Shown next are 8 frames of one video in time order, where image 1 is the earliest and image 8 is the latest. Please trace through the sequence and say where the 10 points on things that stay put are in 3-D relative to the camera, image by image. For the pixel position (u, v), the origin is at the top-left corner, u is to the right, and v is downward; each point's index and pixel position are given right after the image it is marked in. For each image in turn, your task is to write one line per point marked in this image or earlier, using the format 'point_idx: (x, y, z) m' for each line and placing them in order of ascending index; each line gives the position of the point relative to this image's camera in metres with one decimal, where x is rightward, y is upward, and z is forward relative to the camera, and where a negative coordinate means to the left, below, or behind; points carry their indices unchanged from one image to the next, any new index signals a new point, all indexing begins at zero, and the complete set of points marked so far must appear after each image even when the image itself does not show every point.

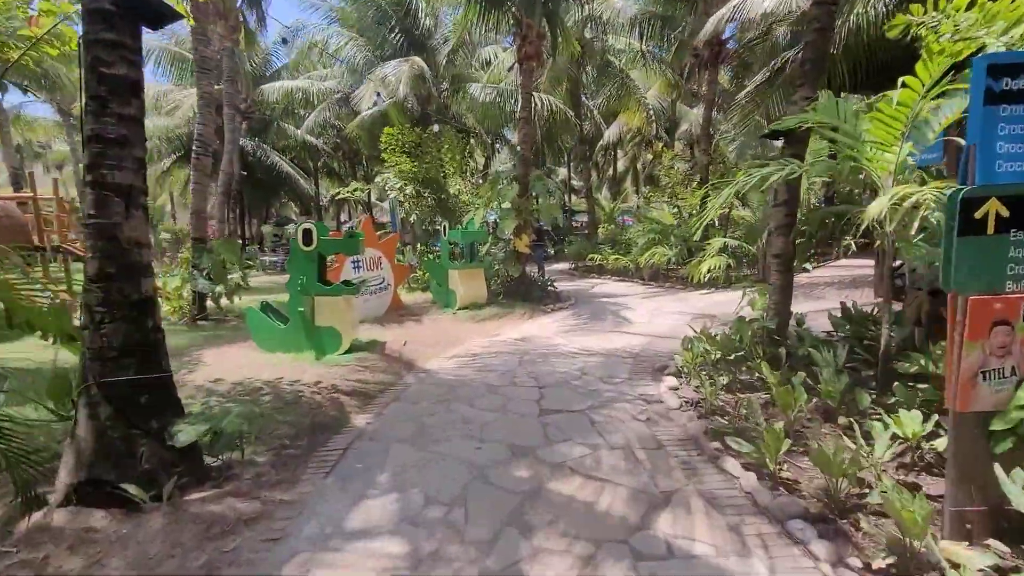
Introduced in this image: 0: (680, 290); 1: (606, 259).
0: (+3.7, -0.1, +10.7) m
1: (+2.7, +0.9, +14.0) m
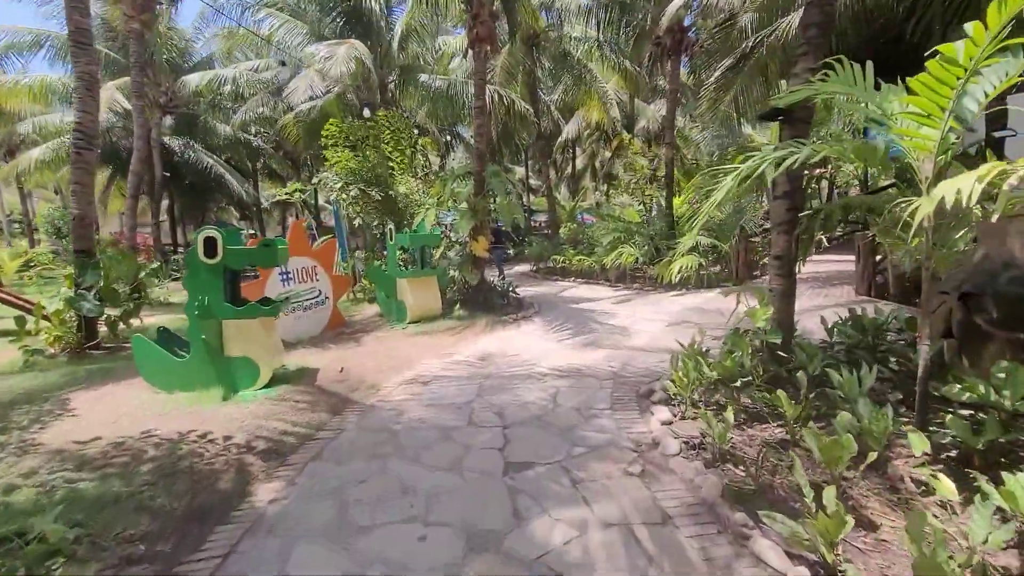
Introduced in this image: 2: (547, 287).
0: (+2.8, -0.1, +10.1) m
1: (+1.6, +0.8, +13.3) m
2: (+0.9, 0.0, +12.4) m
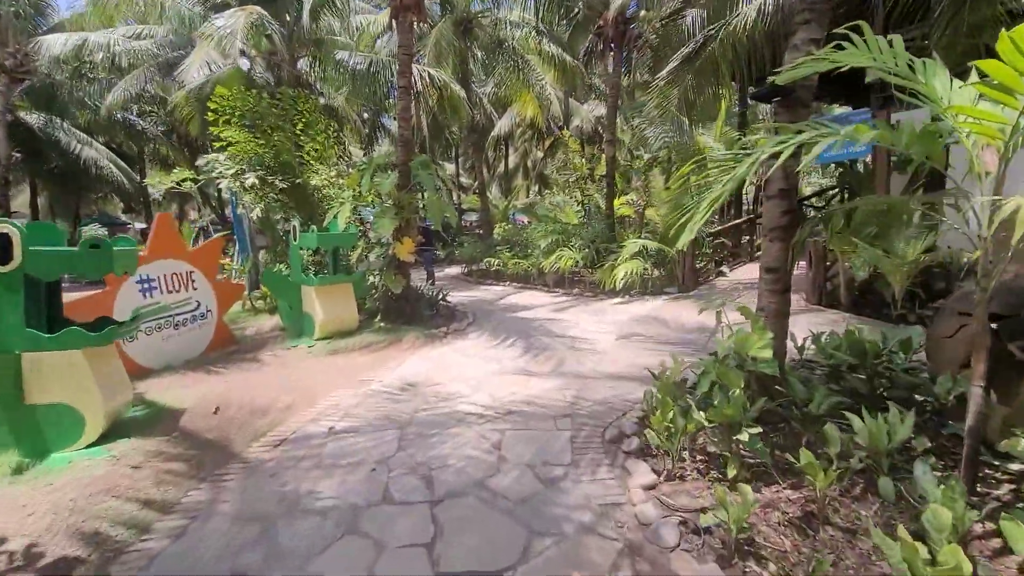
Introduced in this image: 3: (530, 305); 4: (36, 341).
0: (+1.5, -0.2, +9.4) m
1: (-0.2, +0.7, +12.4) m
2: (-0.8, -0.1, +11.4) m
3: (+0.3, -0.3, +9.3) m
4: (-3.2, -0.4, +3.3) m
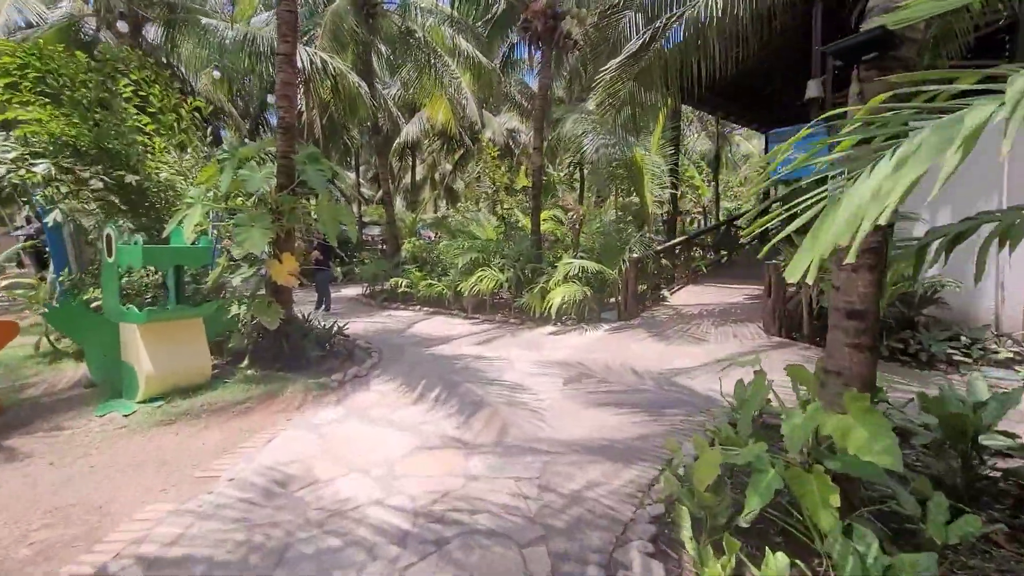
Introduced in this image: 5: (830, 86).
0: (+0.1, -0.7, +8.1) m
1: (-2.2, +0.1, +10.7) m
2: (-2.5, -0.6, +9.6) m
3: (-1.0, -0.8, +7.8) m
4: (-3.3, -0.6, +1.2) m
5: (+4.6, +3.0, +7.1) m
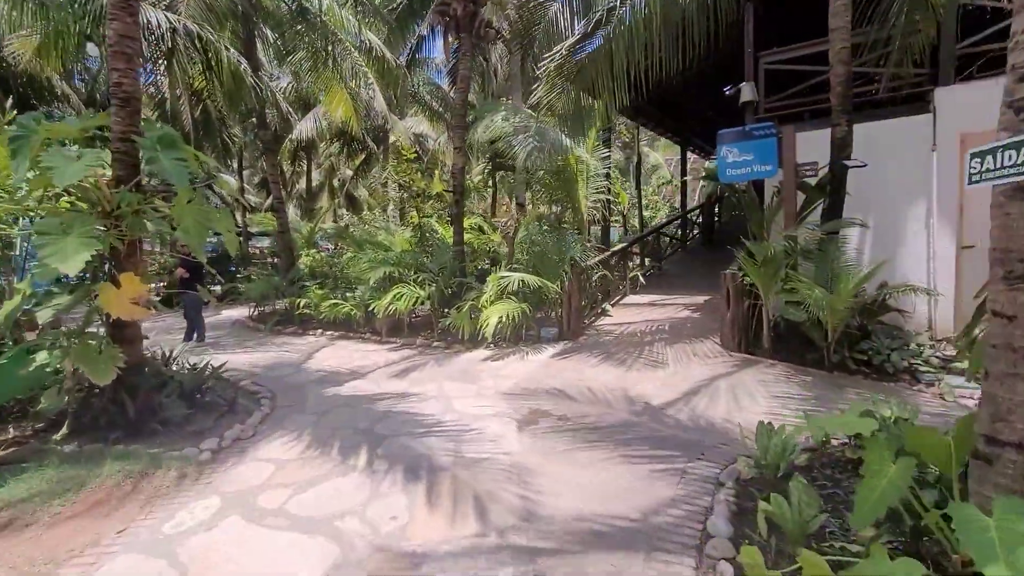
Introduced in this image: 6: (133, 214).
0: (-1.0, -0.9, +6.9) m
1: (-3.7, -0.3, +9.1) m
2: (-3.8, -1.0, +7.9) m
3: (-2.0, -1.1, +6.4) m
4: (-3.0, -0.8, -0.5) m
5: (+3.6, +2.8, +6.9) m
6: (-3.1, +0.6, +3.9) m
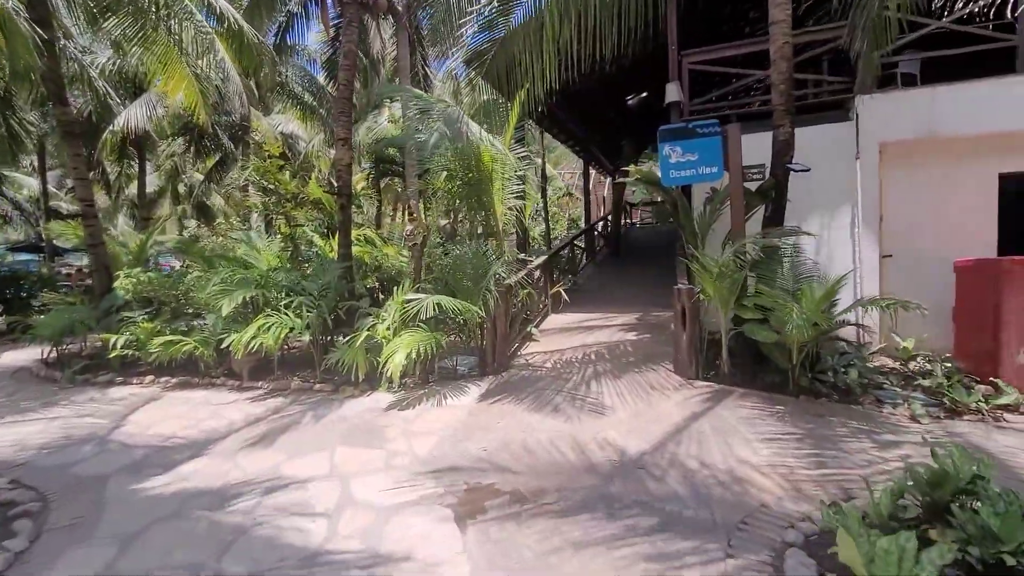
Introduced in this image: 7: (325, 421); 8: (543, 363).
0: (-2.0, -1.2, +5.3) m
1: (-5.2, -0.7, +6.7) m
2: (-5.0, -1.4, +5.5) m
3: (-2.8, -1.4, +4.5) m
4: (-2.1, -0.9, -2.4) m
5: (+2.3, +2.6, +6.4) m
6: (-3.3, +0.4, +1.9) m
7: (-1.8, -1.3, +4.7) m
8: (+0.4, -0.9, +5.6) m
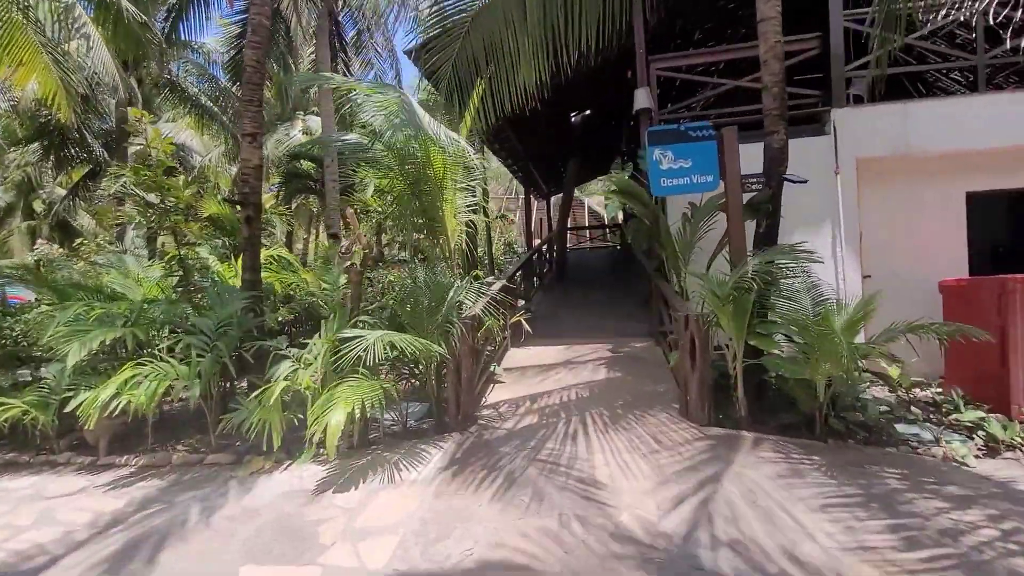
0: (-2.2, -1.5, +3.8) m
1: (-5.6, -1.1, +4.7) m
2: (-5.2, -1.7, +3.5) m
3: (-2.9, -1.6, +2.9) m
4: (-1.1, -0.7, -3.8) m
5: (+1.8, +2.3, +5.9) m
6: (-3.0, +0.2, +0.3) m
7: (-2.0, -1.6, +3.3) m
8: (0.0, -1.1, +4.5) m
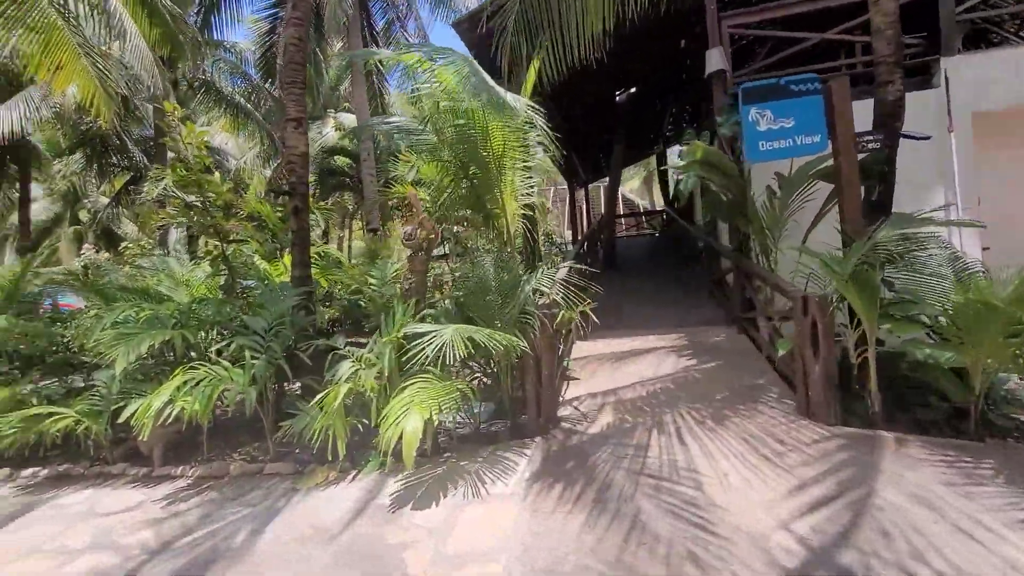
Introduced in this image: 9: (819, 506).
0: (-1.5, -1.5, +3.4) m
1: (-4.9, -1.2, +4.6) m
2: (-4.5, -1.8, +3.4) m
3: (-2.3, -1.6, +2.6) m
4: (-0.9, -0.7, -4.2) m
5: (+2.4, +2.5, +5.2) m
6: (-2.6, +0.2, 0.0) m
7: (-1.3, -1.5, +2.9) m
8: (+0.7, -1.0, +4.0) m
9: (+1.7, -1.2, +2.7) m
